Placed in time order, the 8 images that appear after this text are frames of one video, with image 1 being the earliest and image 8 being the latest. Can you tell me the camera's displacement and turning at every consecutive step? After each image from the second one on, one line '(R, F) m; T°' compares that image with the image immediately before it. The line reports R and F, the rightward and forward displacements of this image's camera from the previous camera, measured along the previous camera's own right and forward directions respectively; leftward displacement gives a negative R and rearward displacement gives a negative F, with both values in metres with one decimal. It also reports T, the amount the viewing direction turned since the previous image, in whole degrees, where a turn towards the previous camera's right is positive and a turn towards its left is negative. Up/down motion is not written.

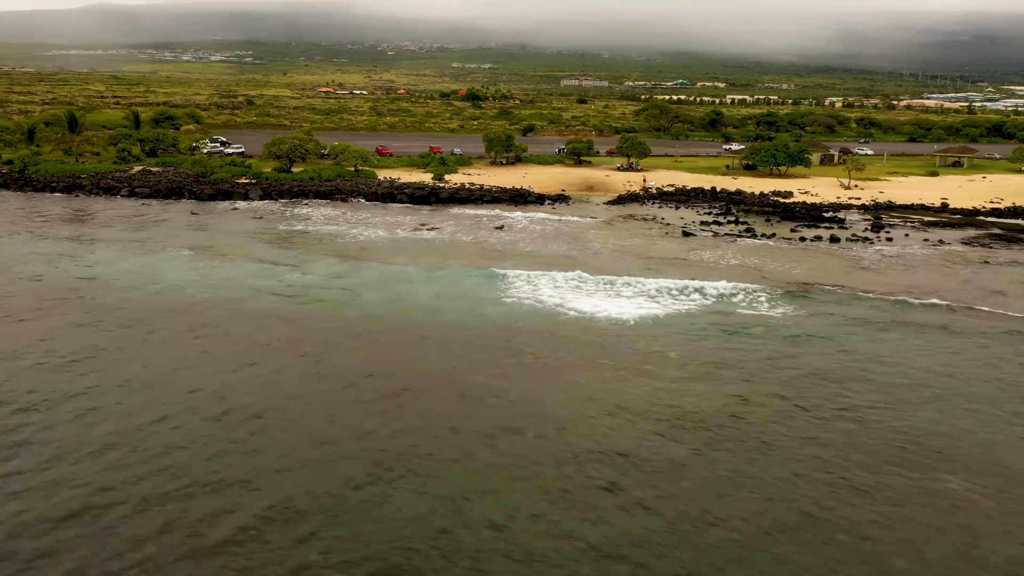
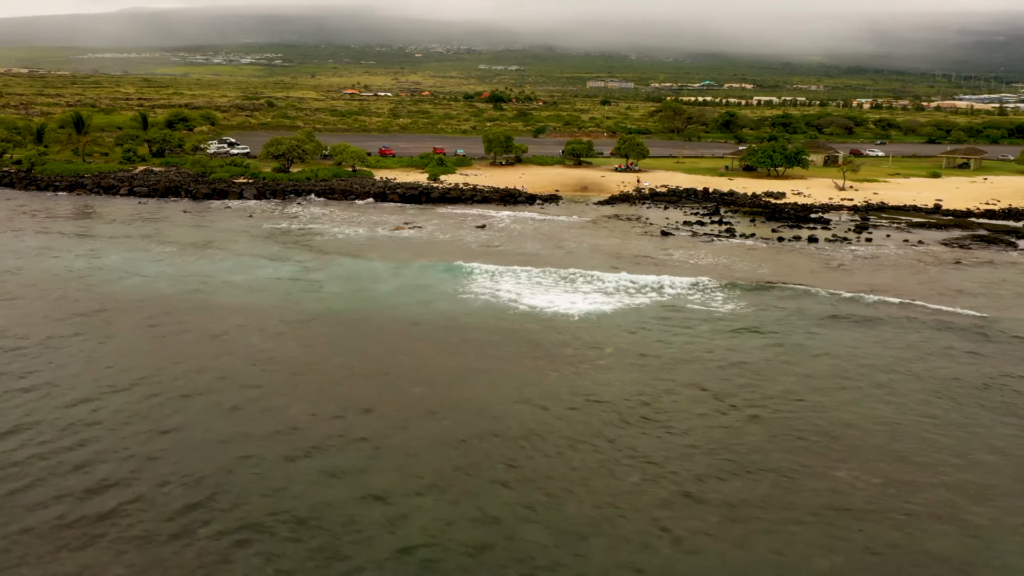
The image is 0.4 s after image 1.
(+2.2, -0.7) m; -2°
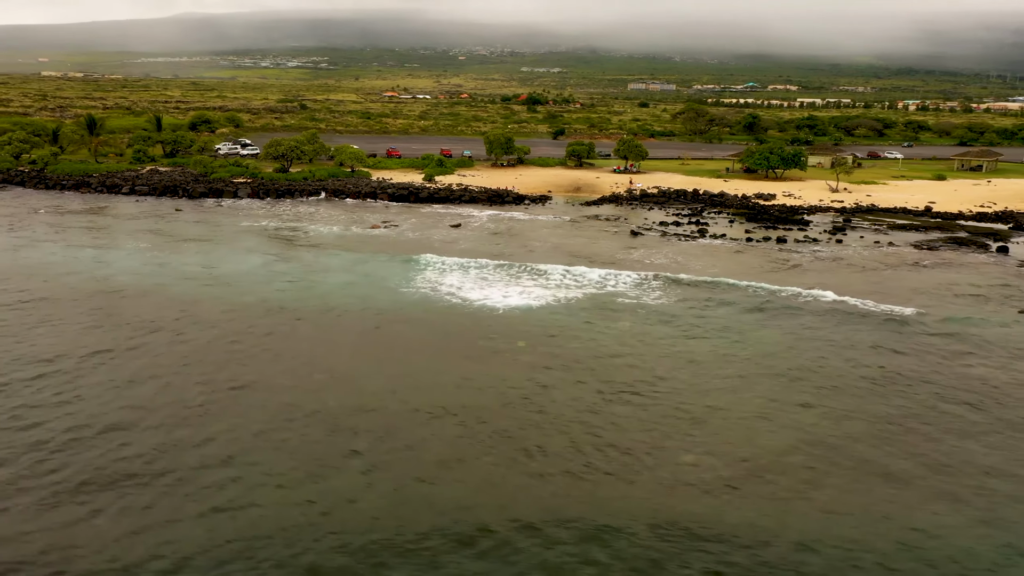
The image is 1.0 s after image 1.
(+3.3, -1.0) m; -3°
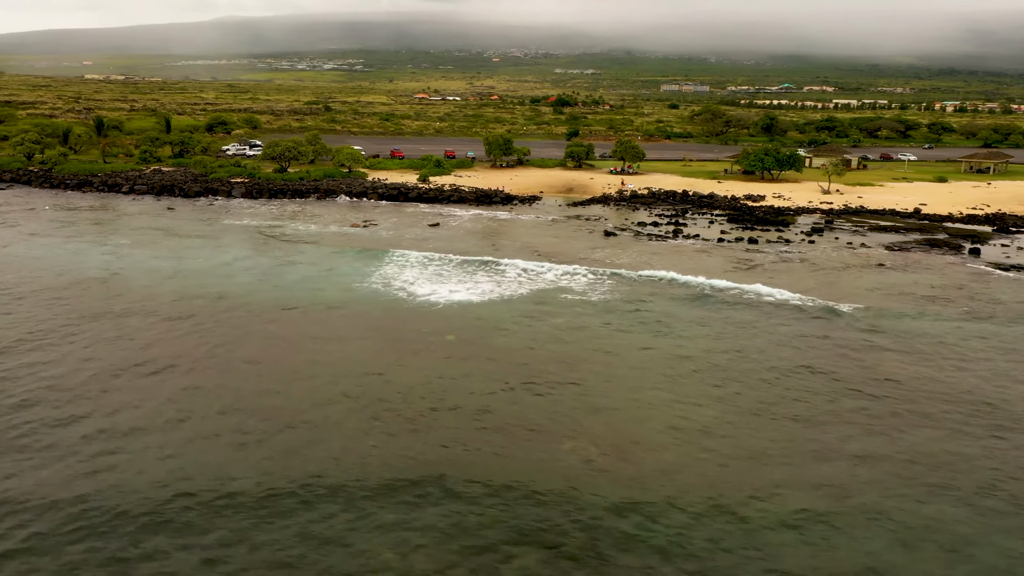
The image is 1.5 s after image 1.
(+2.8, -0.8) m; -2°
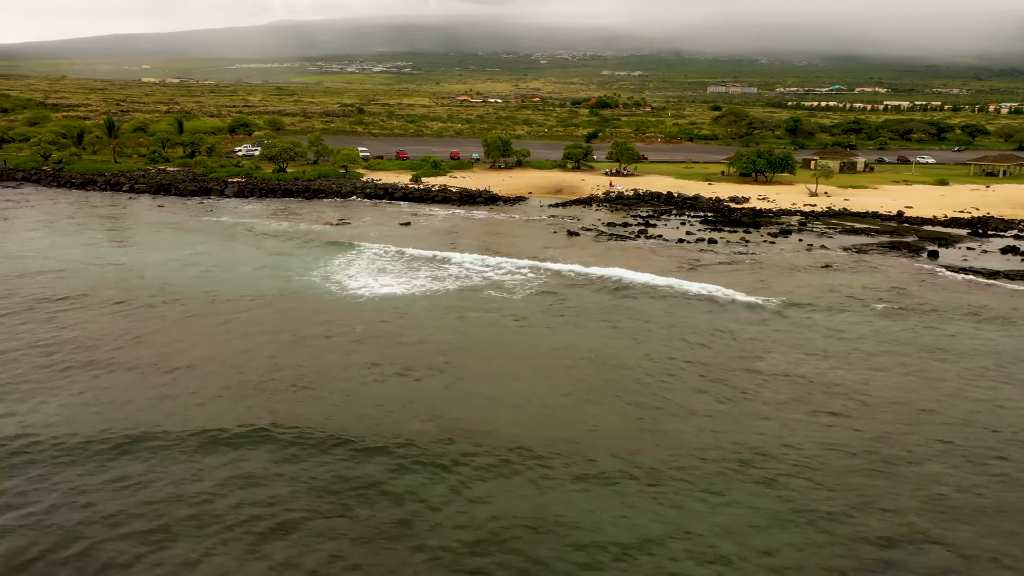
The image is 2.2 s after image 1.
(+4.0, -1.0) m; -3°
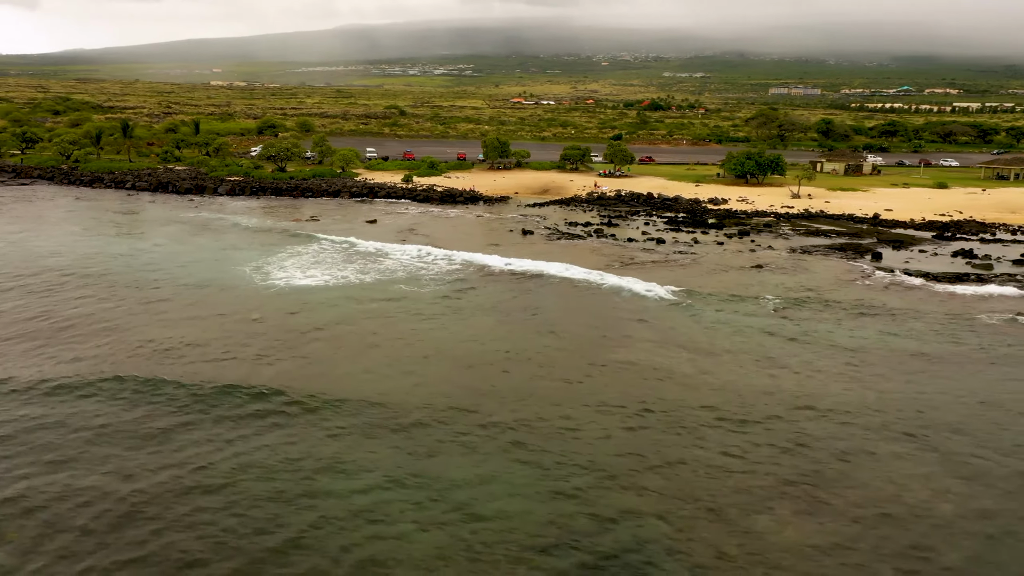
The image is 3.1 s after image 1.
(+5.3, -1.2) m; -4°
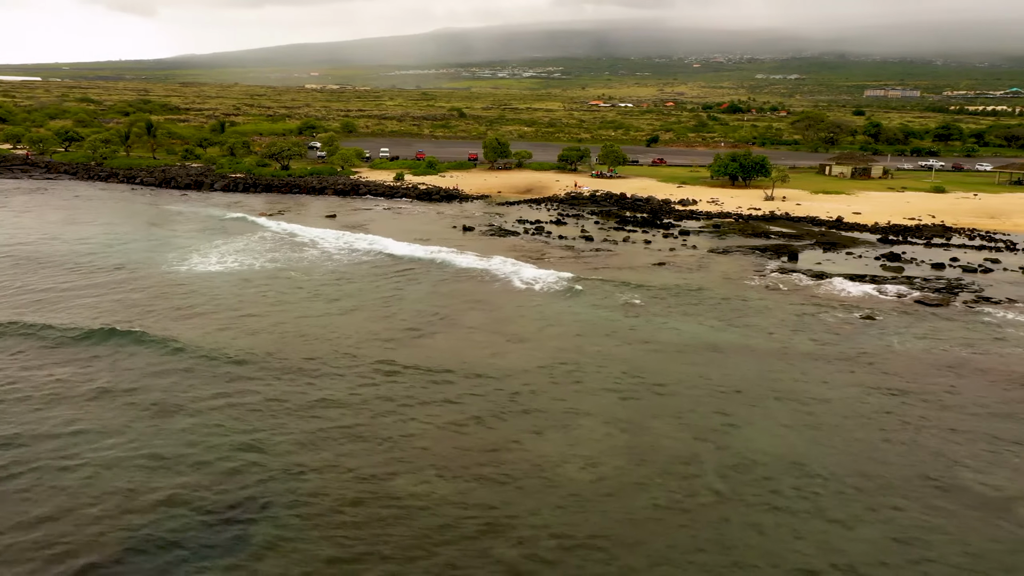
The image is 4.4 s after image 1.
(+7.8, -1.5) m; -6°
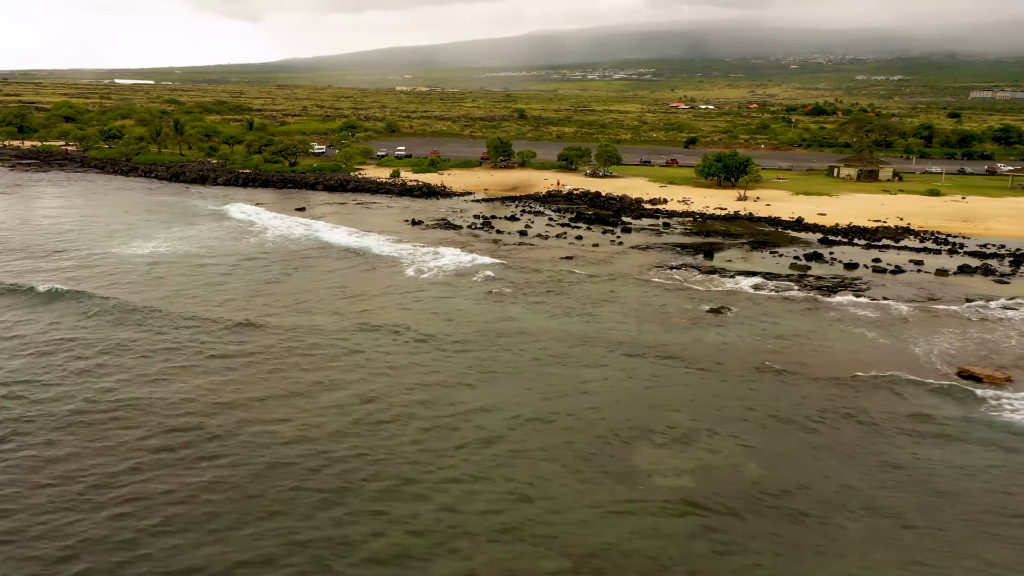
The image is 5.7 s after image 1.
(+8.0, -1.3) m; -6°
